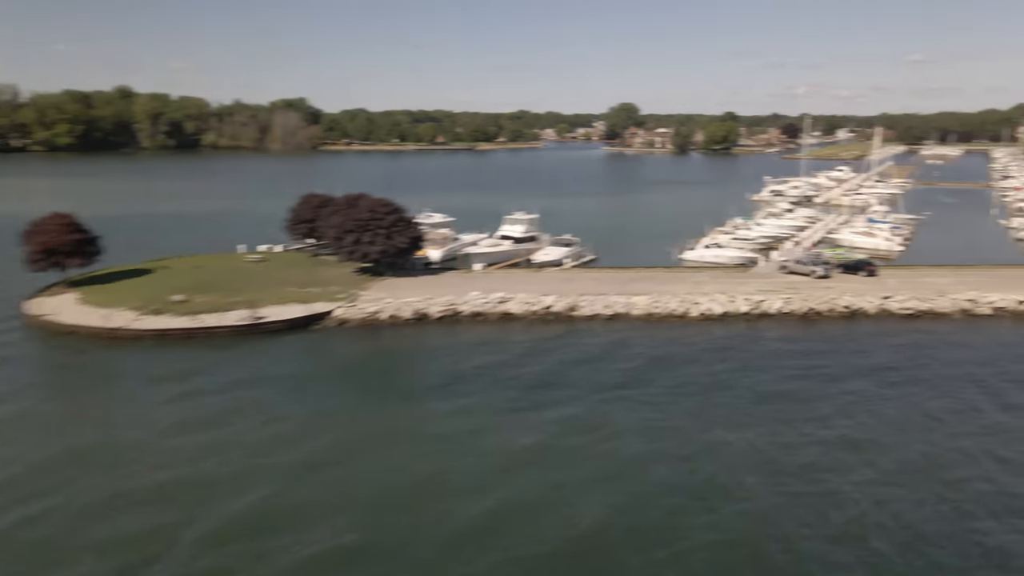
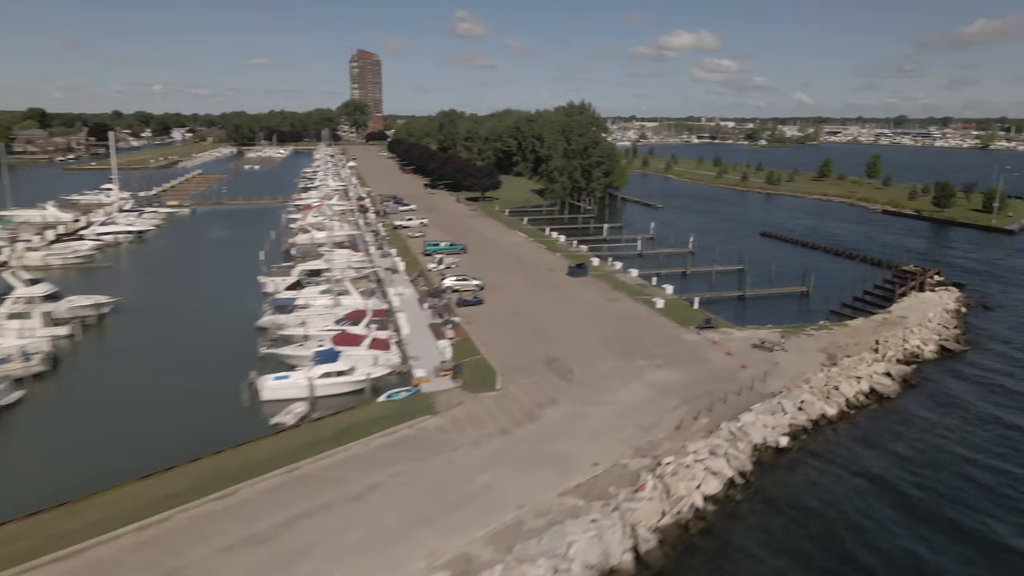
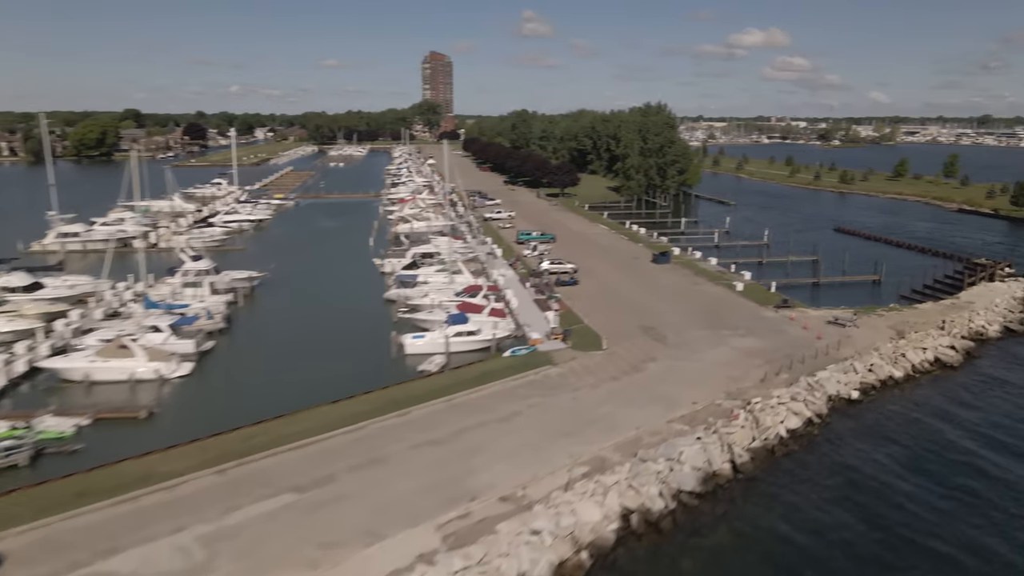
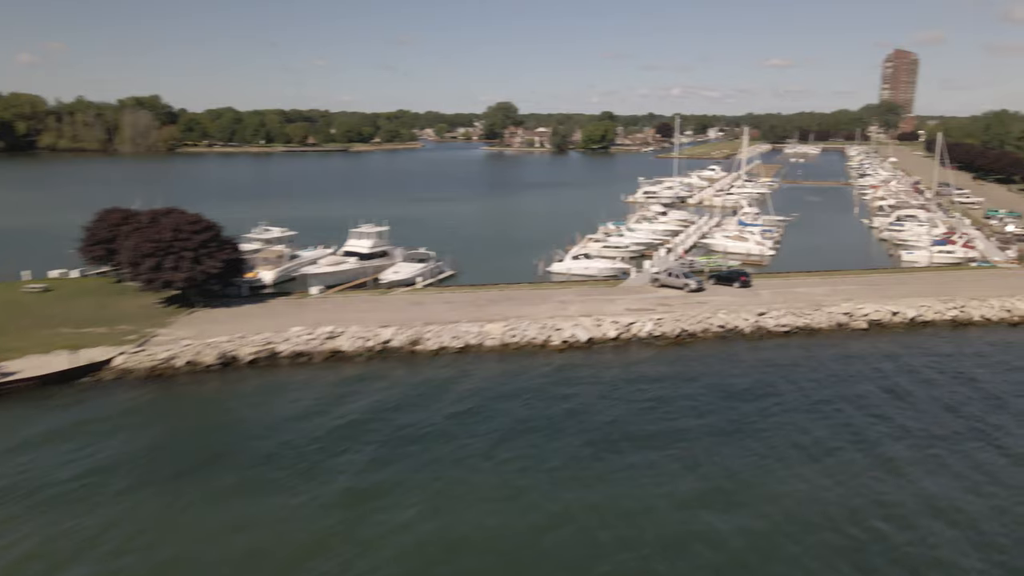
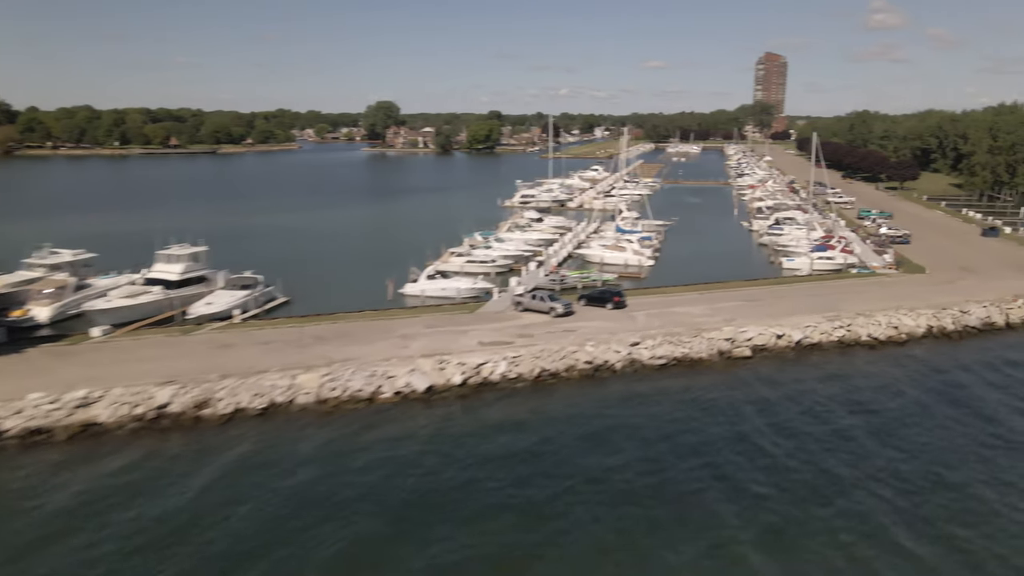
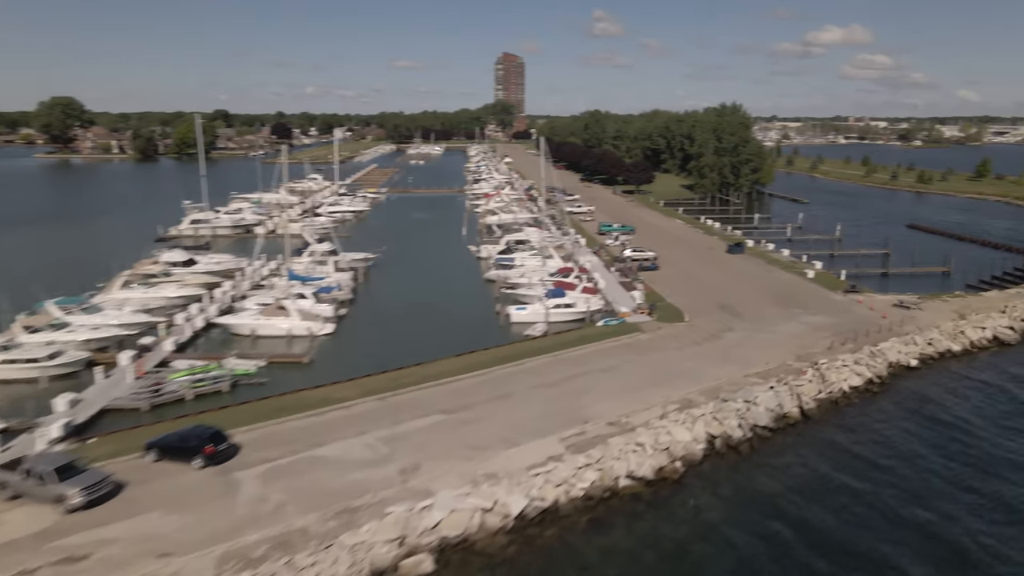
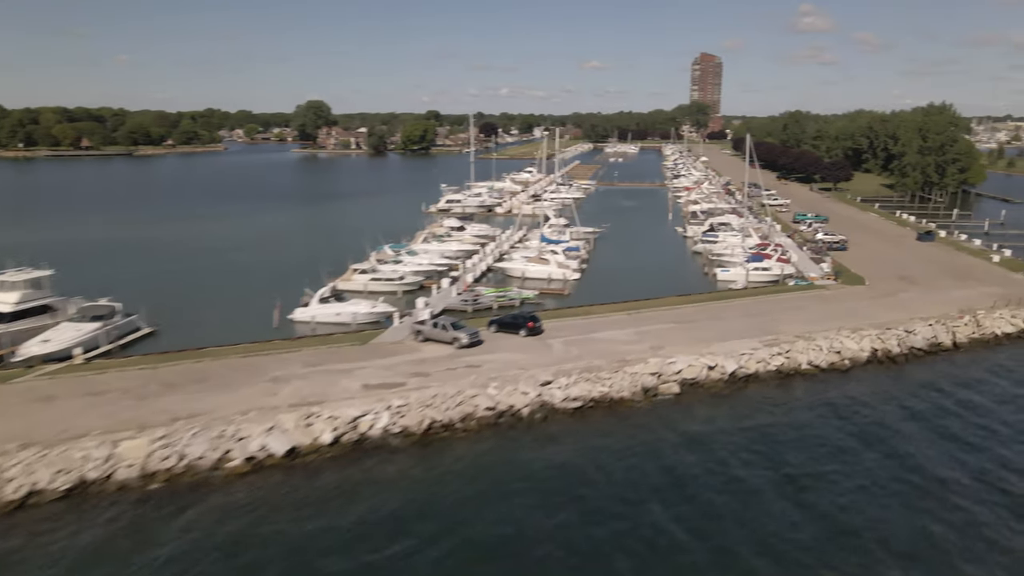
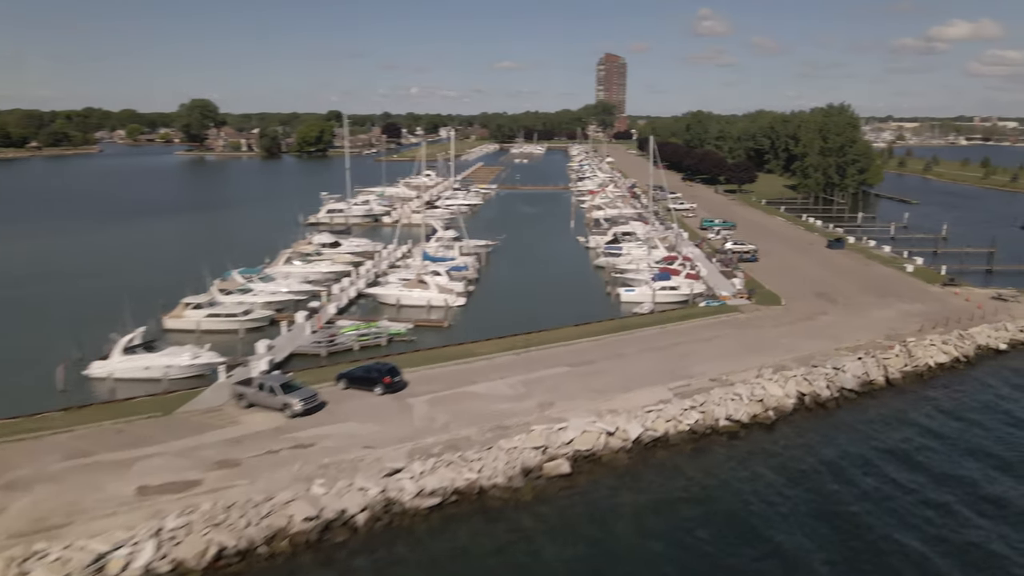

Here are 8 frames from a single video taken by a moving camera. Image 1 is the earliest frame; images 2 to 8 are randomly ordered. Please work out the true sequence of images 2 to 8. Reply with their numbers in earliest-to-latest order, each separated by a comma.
4, 5, 7, 8, 6, 3, 2
